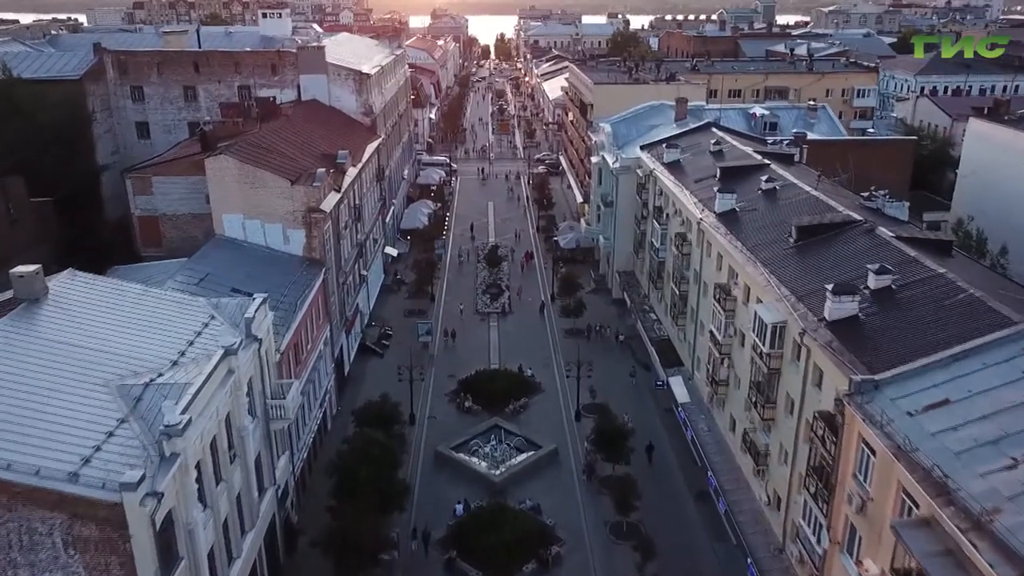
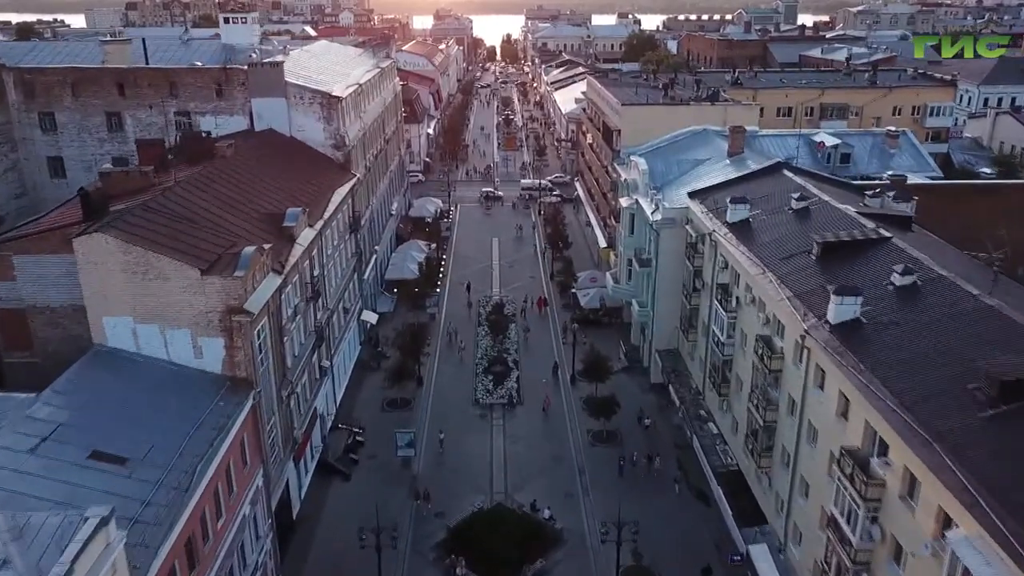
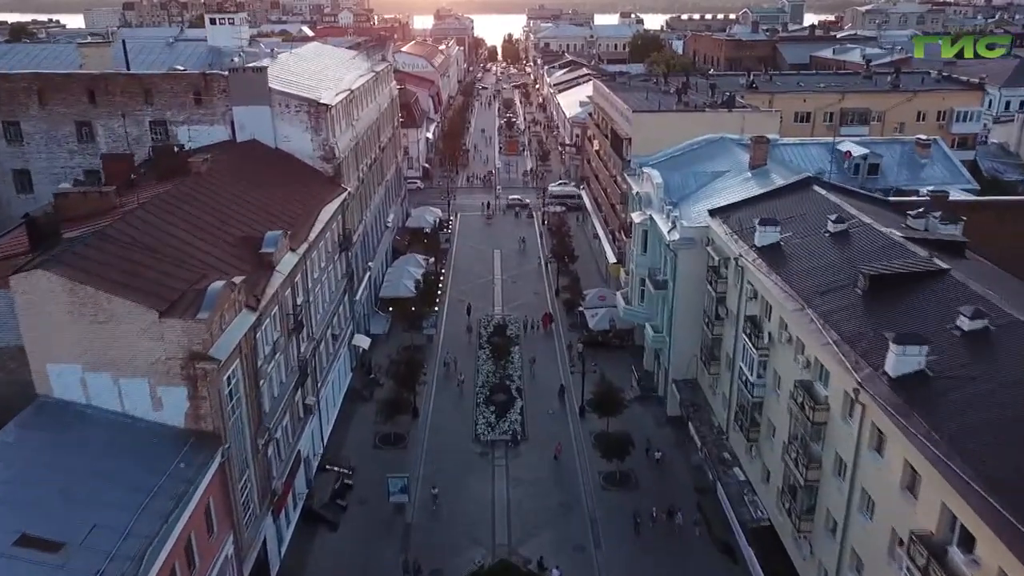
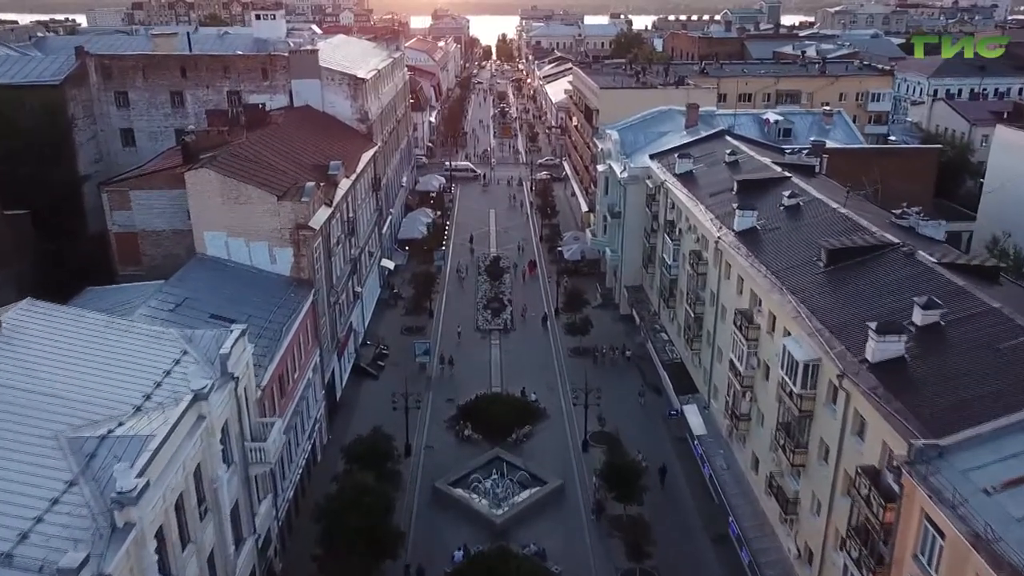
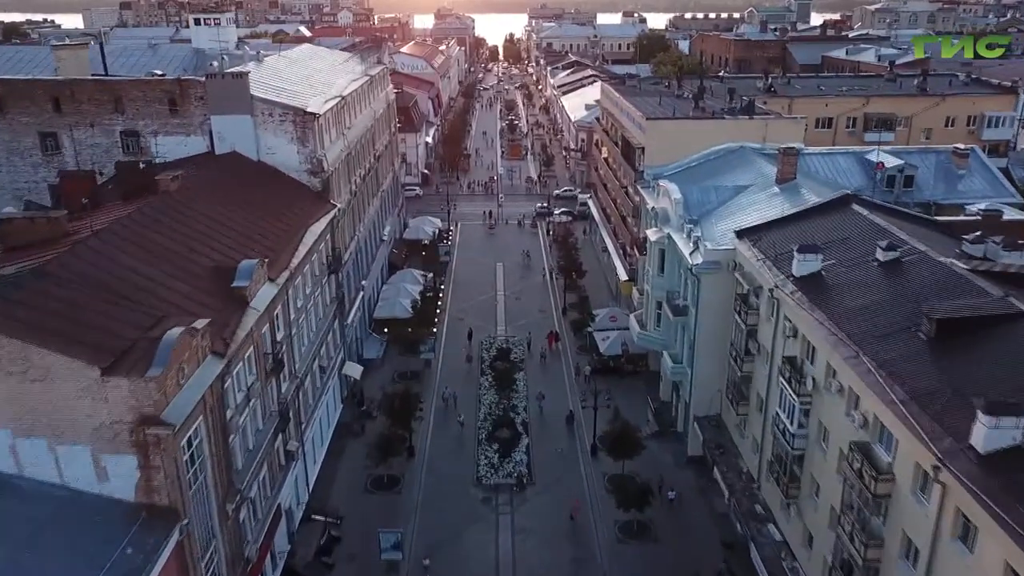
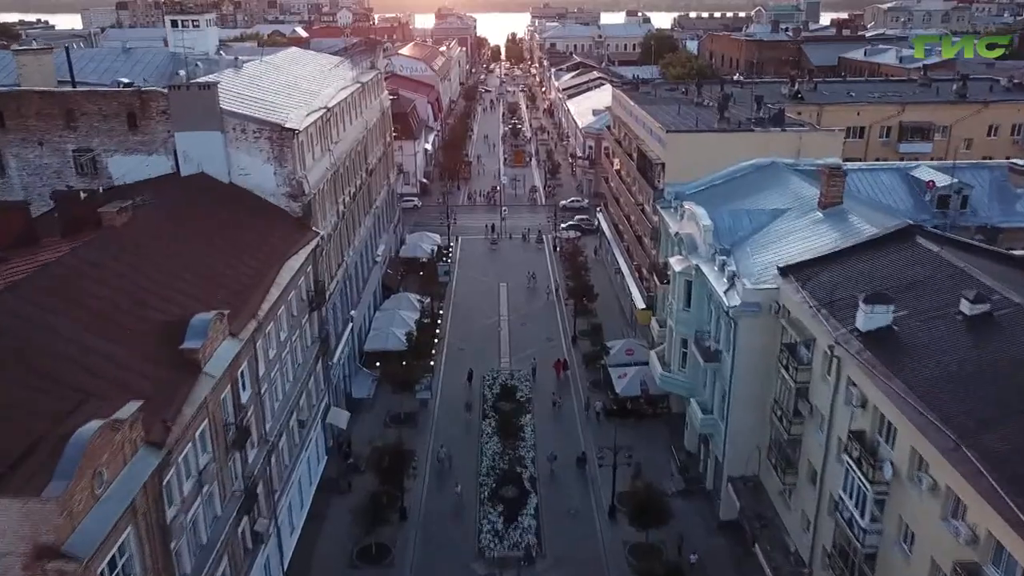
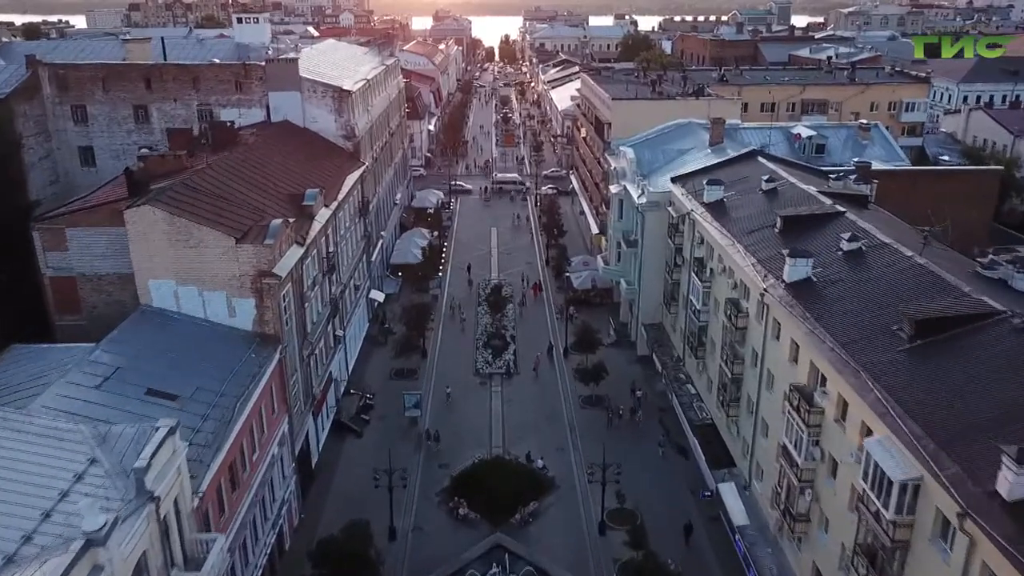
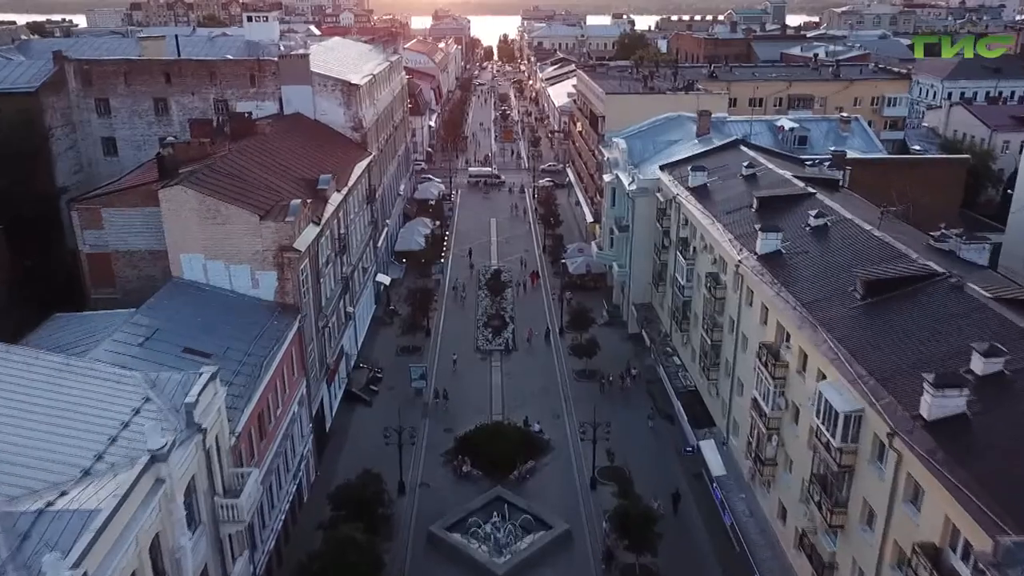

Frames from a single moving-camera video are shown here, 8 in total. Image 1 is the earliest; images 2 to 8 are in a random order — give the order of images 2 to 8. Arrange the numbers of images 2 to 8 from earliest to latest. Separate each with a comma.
4, 8, 7, 2, 3, 5, 6
